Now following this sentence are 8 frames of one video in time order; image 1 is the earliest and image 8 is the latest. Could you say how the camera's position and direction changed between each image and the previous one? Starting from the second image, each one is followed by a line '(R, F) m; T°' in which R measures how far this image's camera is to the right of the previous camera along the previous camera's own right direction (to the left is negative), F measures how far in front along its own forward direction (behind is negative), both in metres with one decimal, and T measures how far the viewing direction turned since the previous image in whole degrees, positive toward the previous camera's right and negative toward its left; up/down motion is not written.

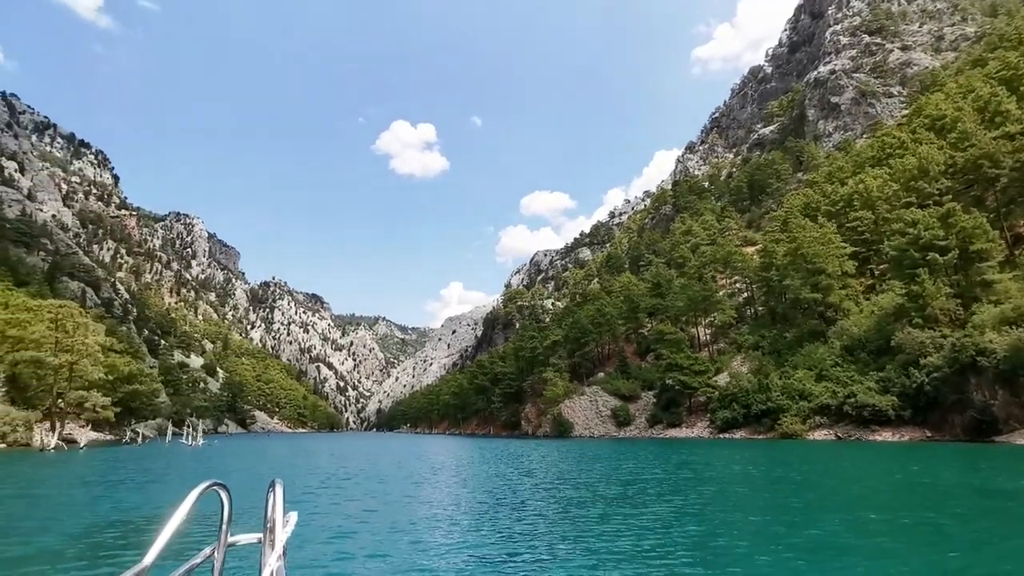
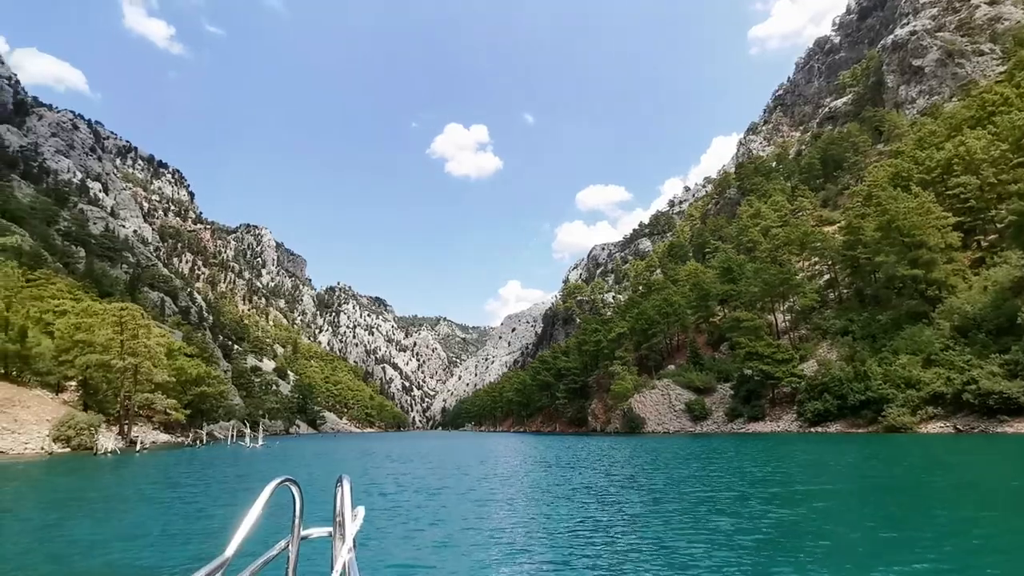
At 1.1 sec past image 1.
(-0.6, +3.6) m; -6°
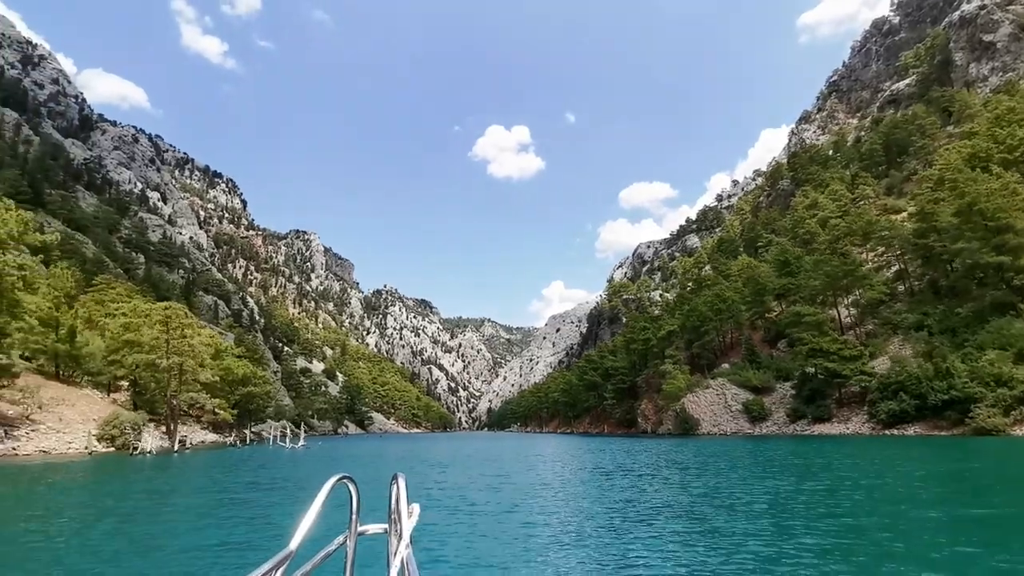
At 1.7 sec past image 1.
(-0.2, +2.4) m; -4°
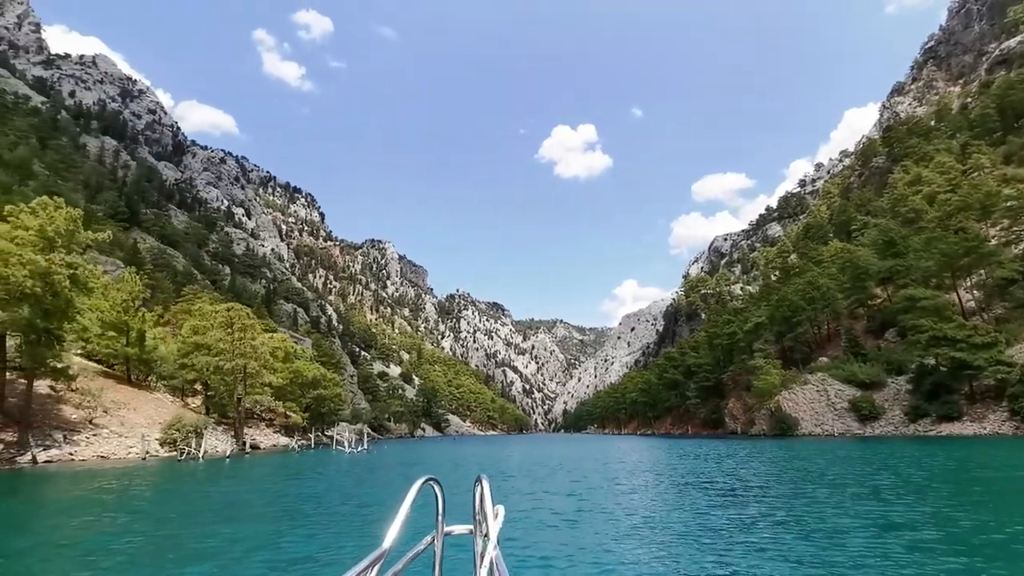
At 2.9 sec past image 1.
(0.0, +4.0) m; -7°
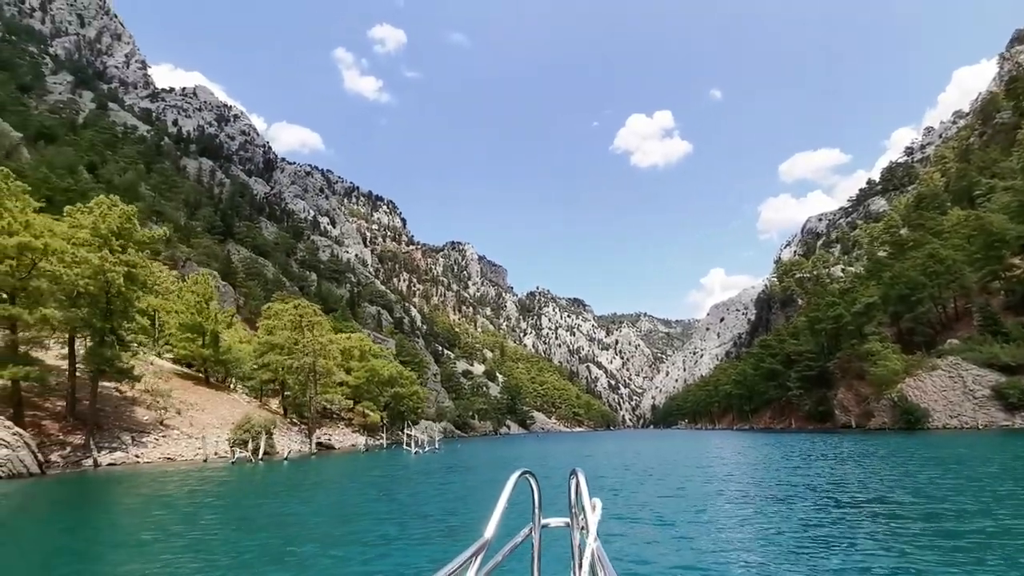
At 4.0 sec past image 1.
(+0.4, +3.6) m; -8°
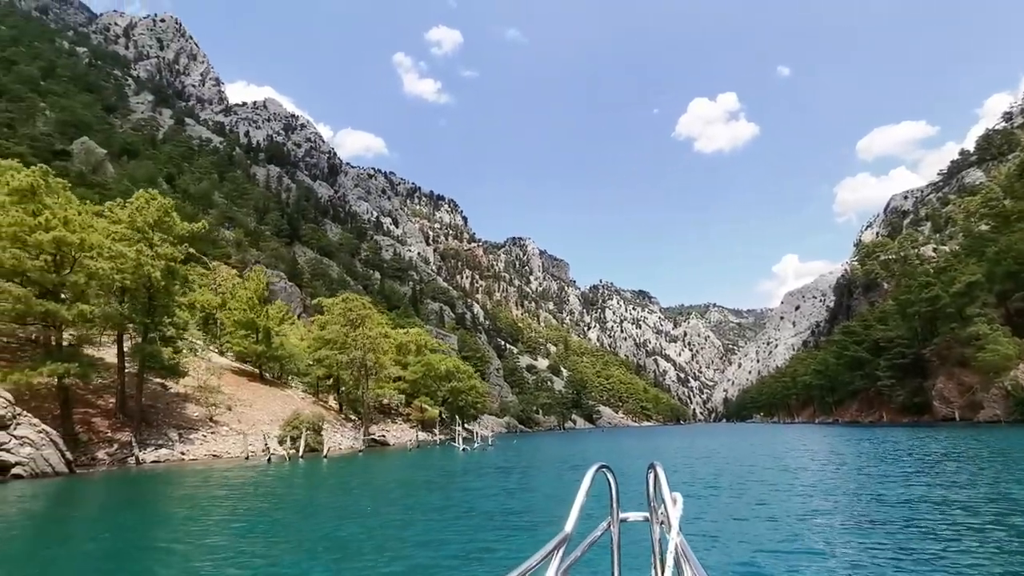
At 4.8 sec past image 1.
(+0.6, +2.6) m; -6°
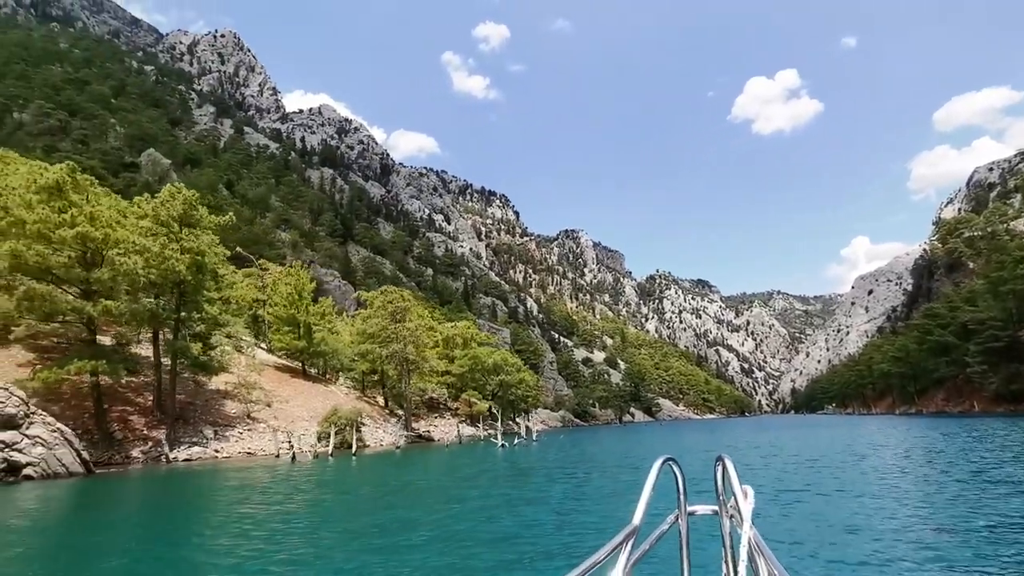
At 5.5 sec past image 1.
(+0.8, +2.2) m; -6°
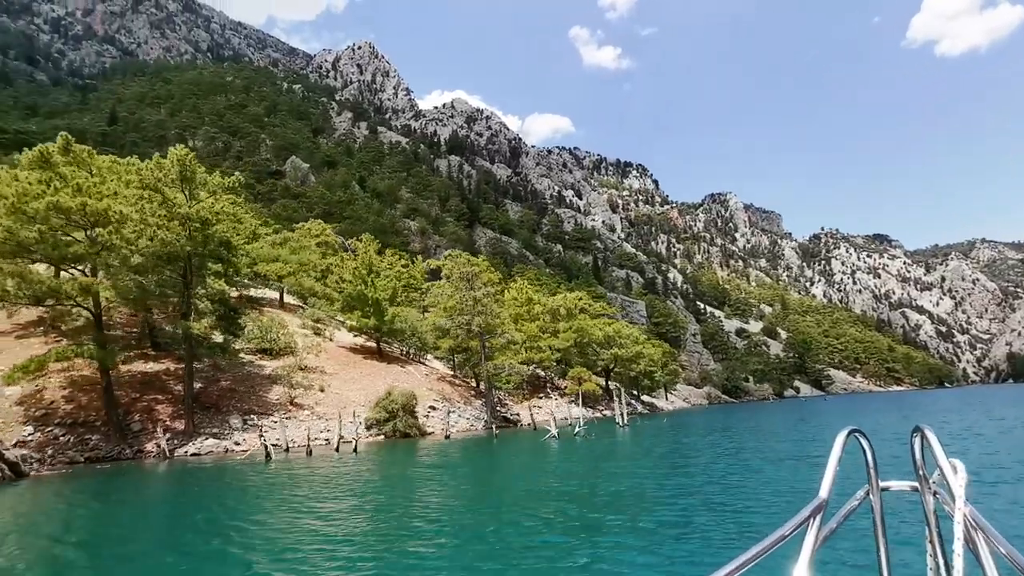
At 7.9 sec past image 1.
(+3.5, +7.3) m; -15°
